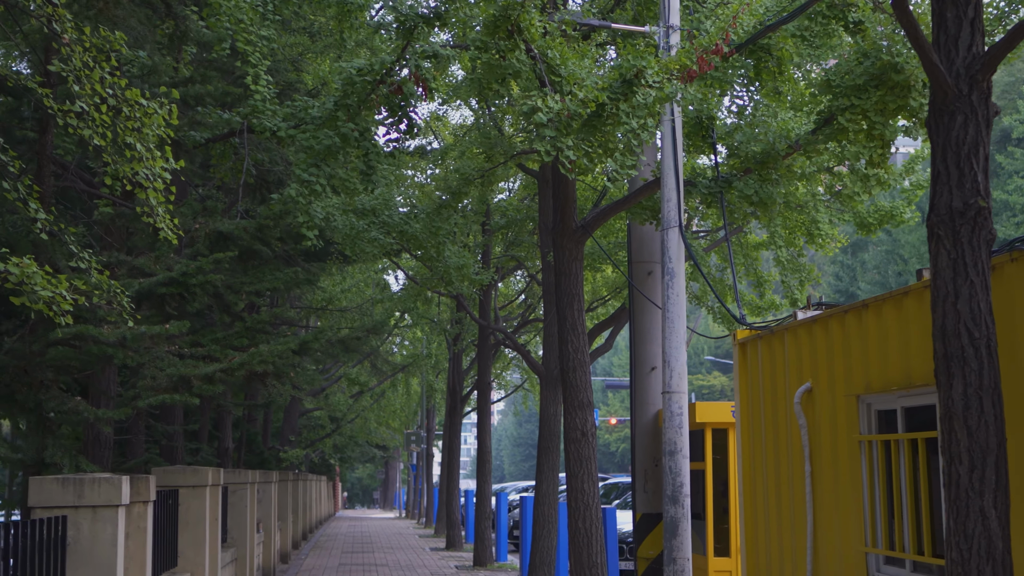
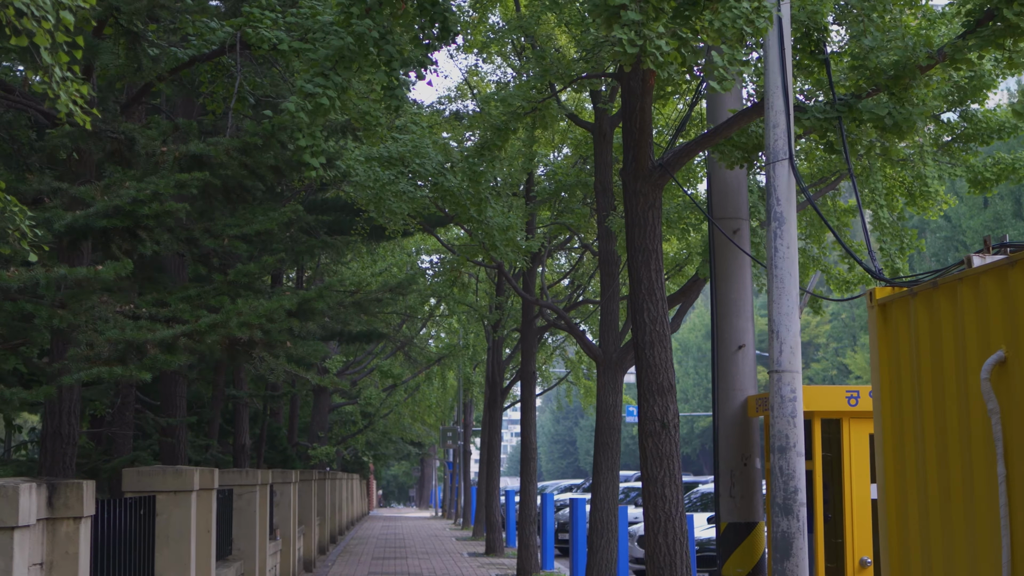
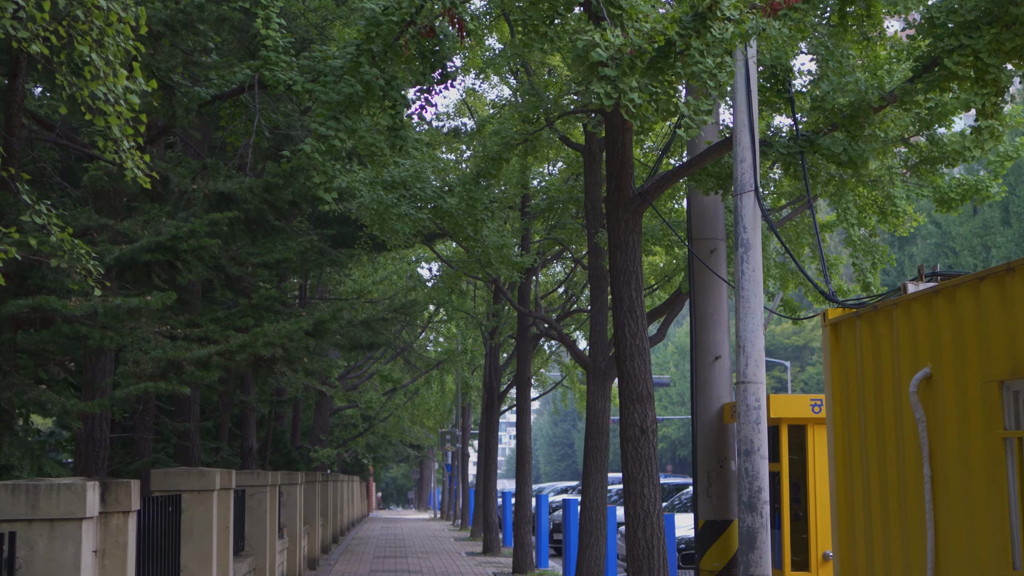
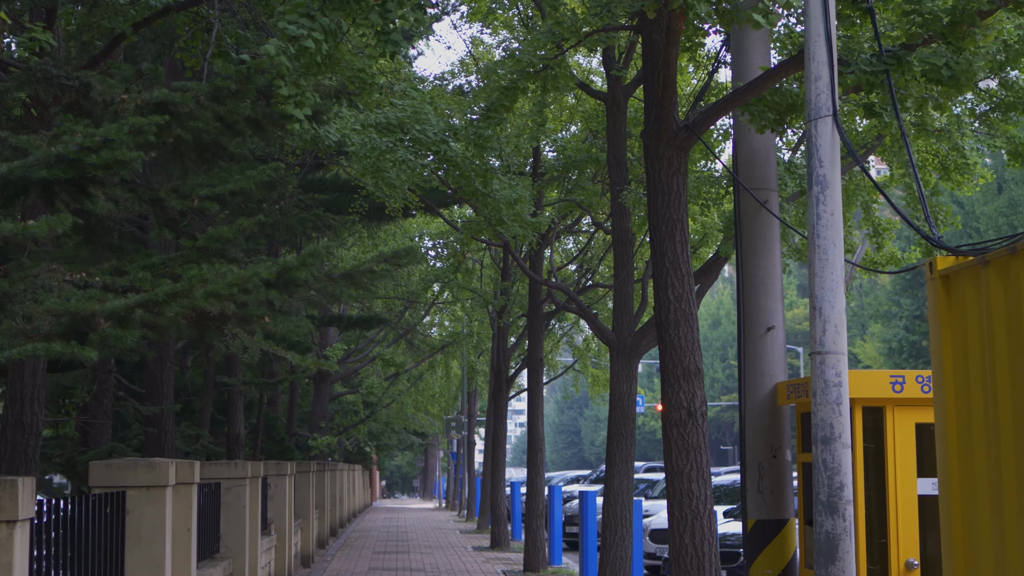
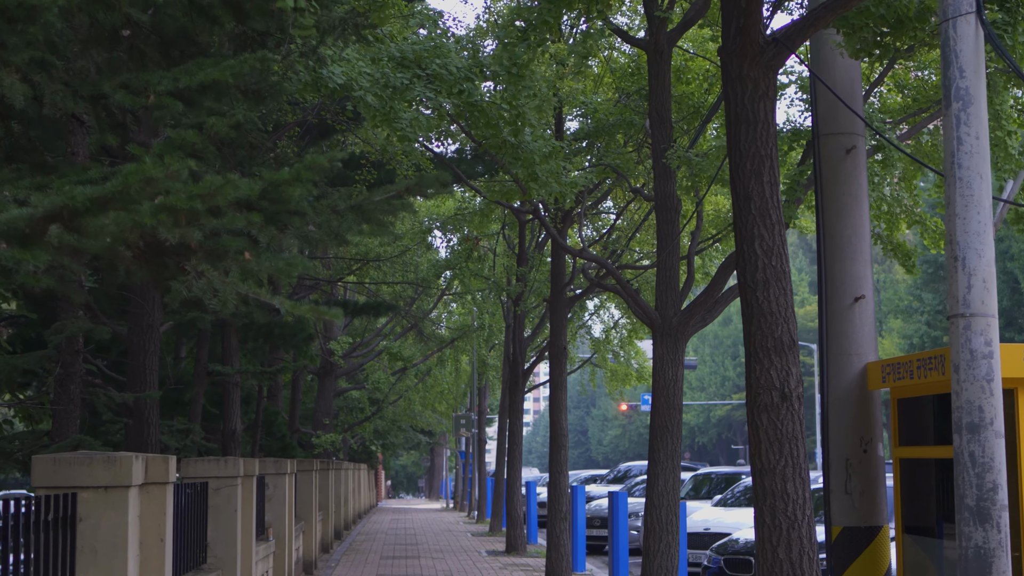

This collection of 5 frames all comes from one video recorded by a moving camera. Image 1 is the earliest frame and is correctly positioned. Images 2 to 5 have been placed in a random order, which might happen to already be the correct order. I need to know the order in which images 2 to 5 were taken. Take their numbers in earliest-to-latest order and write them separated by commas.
3, 2, 4, 5
